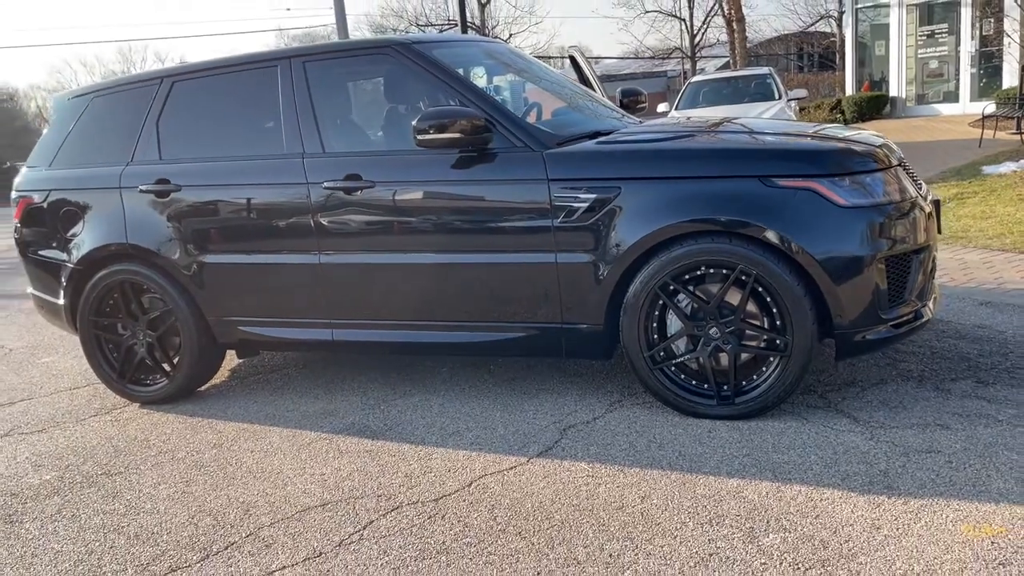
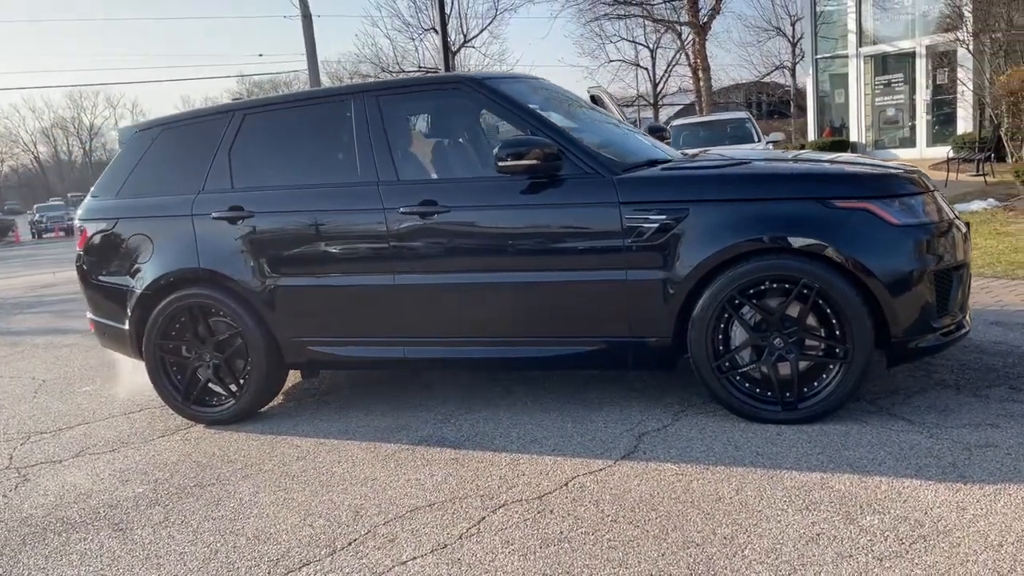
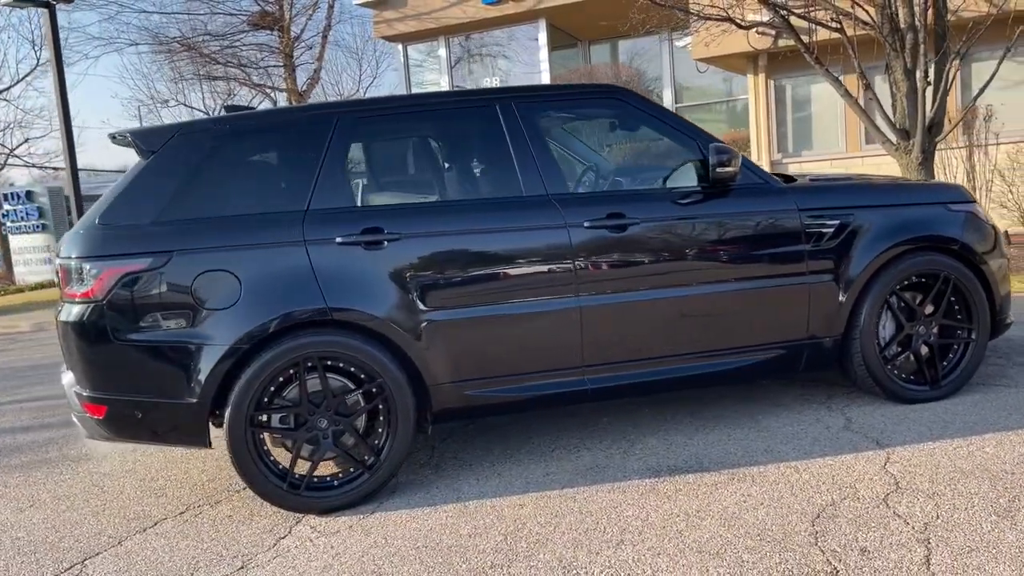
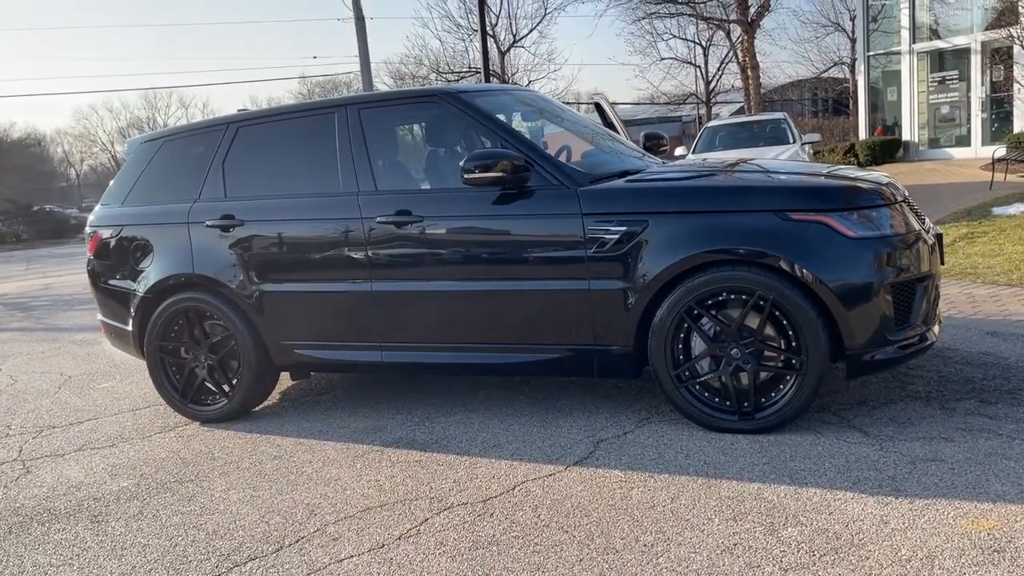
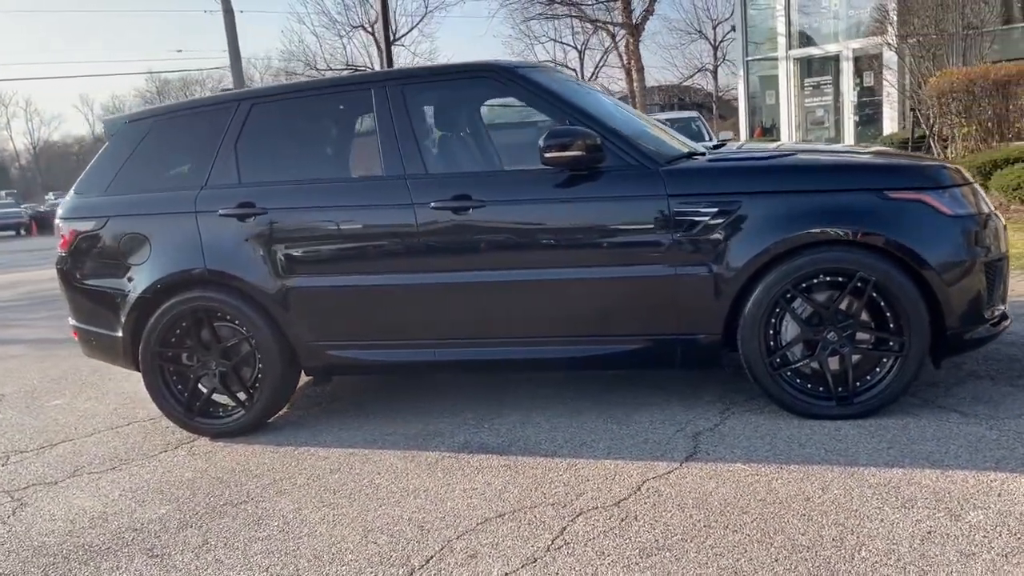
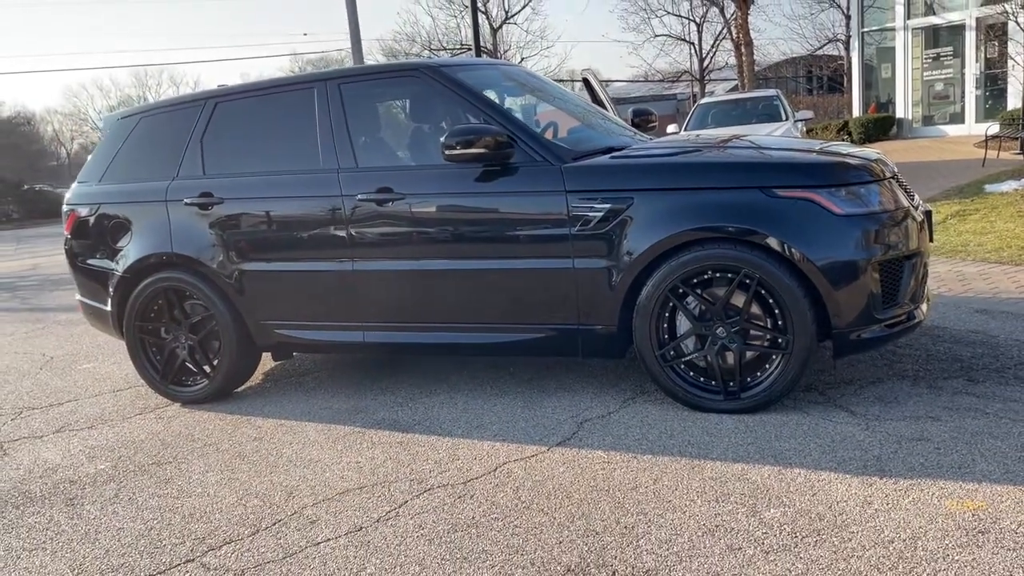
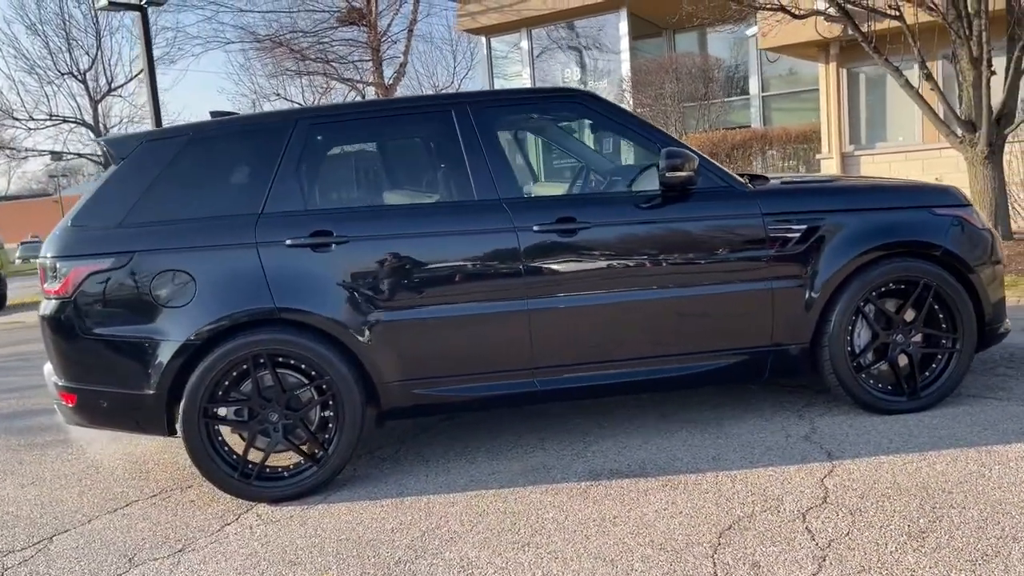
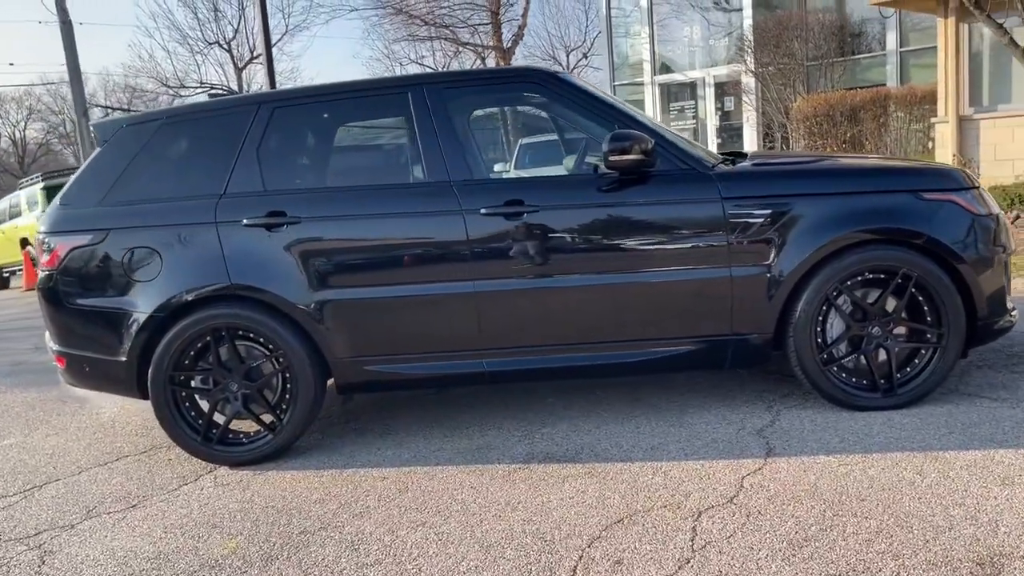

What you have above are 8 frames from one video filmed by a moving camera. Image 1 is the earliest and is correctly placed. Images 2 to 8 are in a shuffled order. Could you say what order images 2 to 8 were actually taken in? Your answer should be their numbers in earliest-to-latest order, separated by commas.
6, 4, 2, 5, 8, 7, 3
